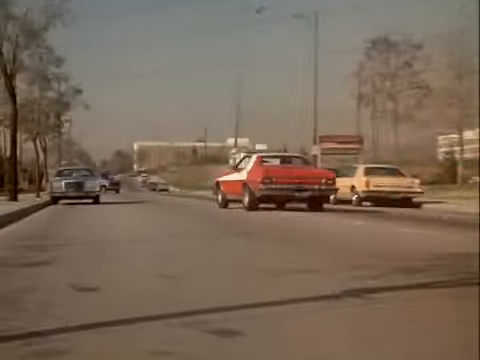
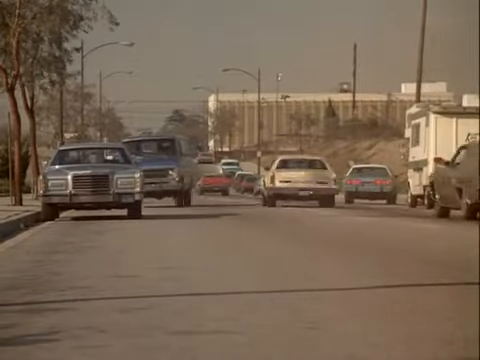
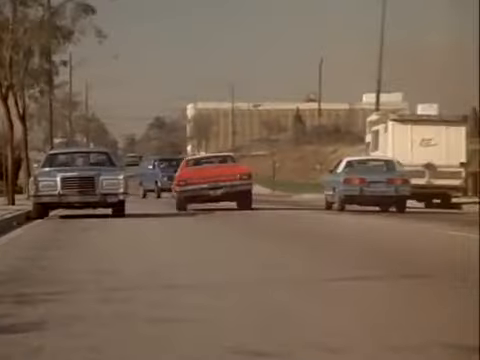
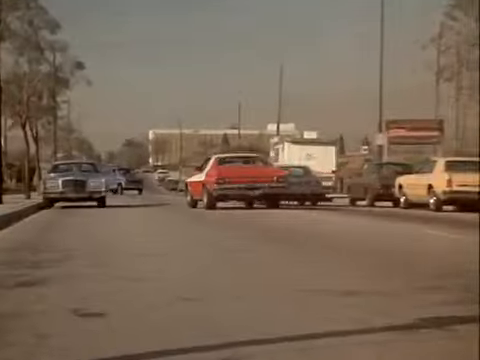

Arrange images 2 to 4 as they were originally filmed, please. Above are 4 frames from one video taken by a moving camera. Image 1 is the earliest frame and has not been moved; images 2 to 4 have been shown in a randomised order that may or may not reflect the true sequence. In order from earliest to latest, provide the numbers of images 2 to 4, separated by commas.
4, 3, 2
